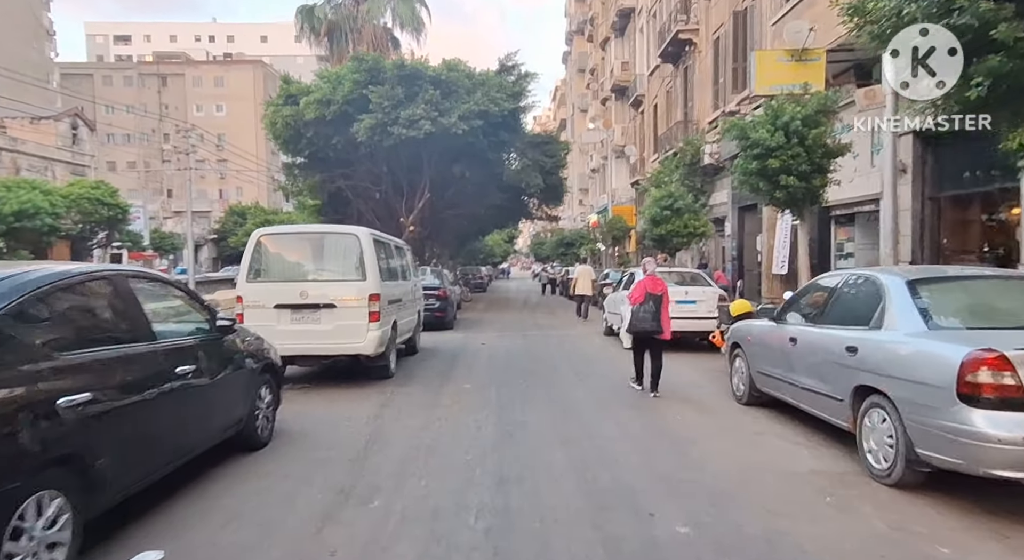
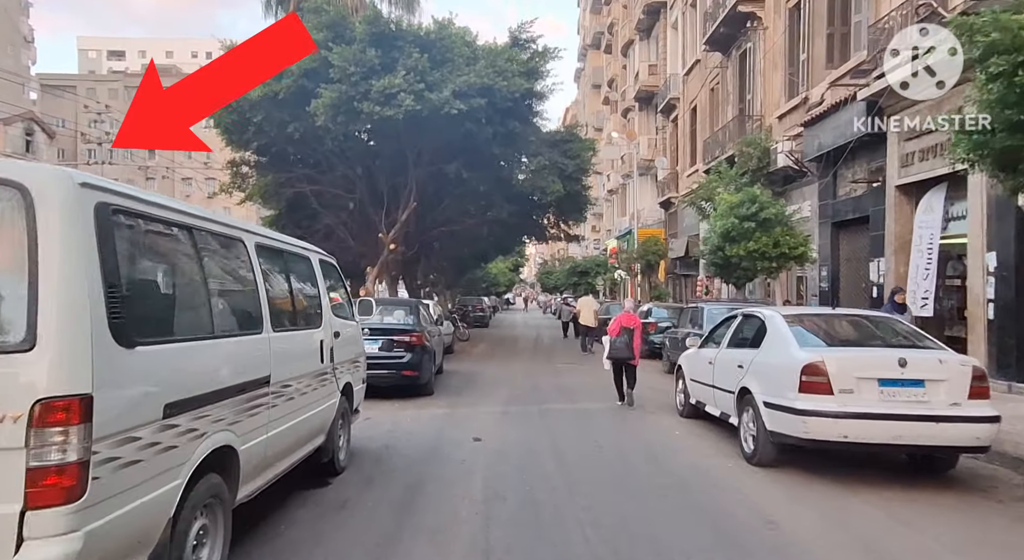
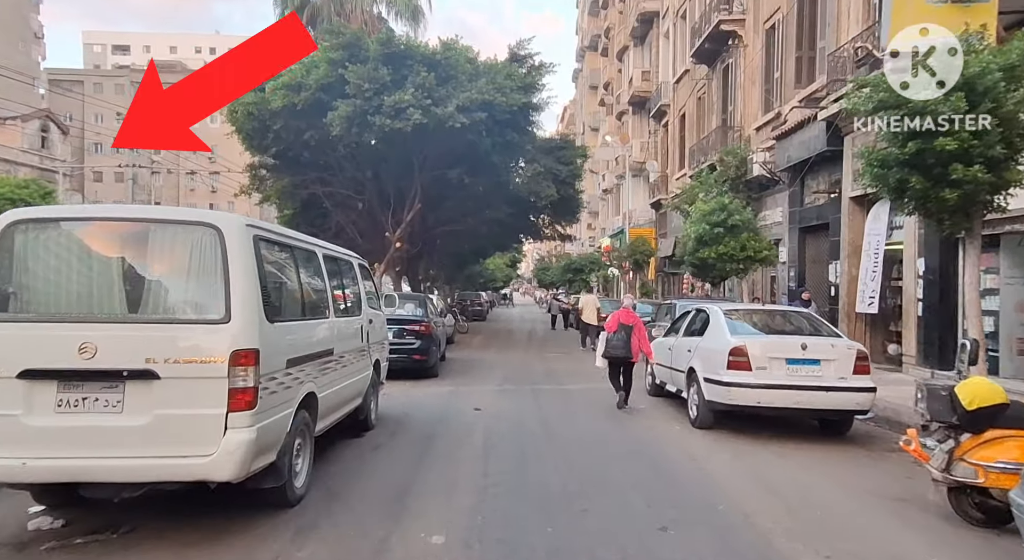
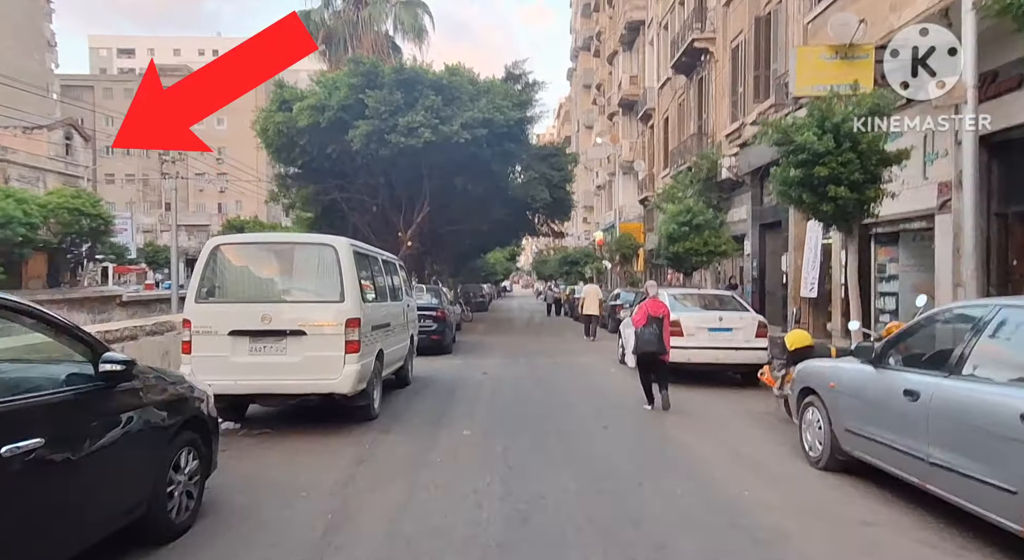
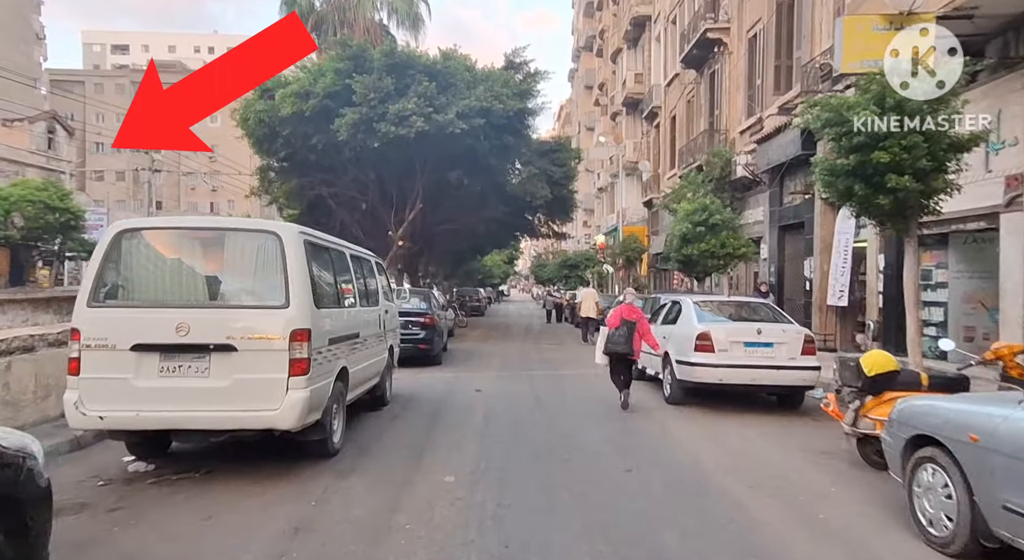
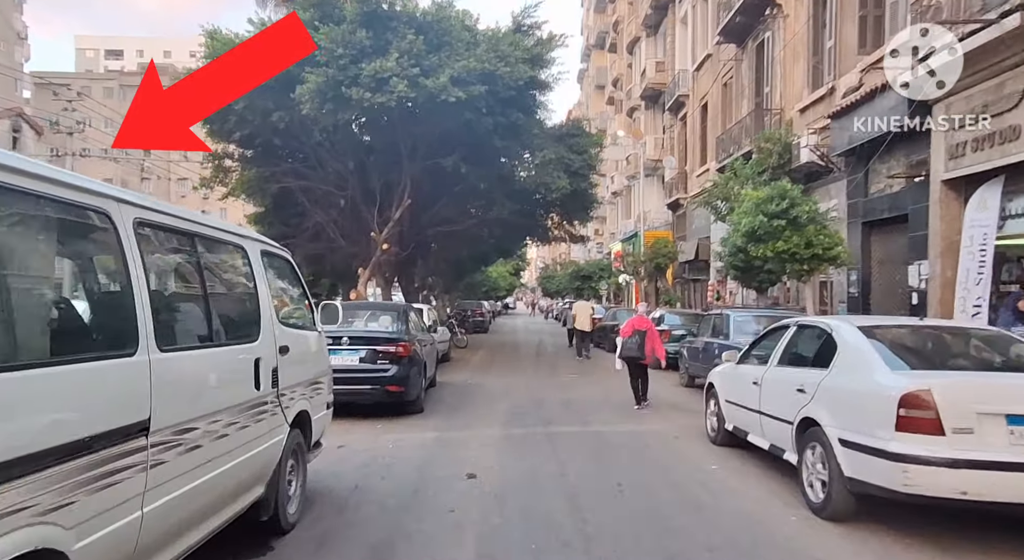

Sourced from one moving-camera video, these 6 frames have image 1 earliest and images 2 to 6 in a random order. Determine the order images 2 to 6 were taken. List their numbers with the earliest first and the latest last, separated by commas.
4, 5, 3, 2, 6
